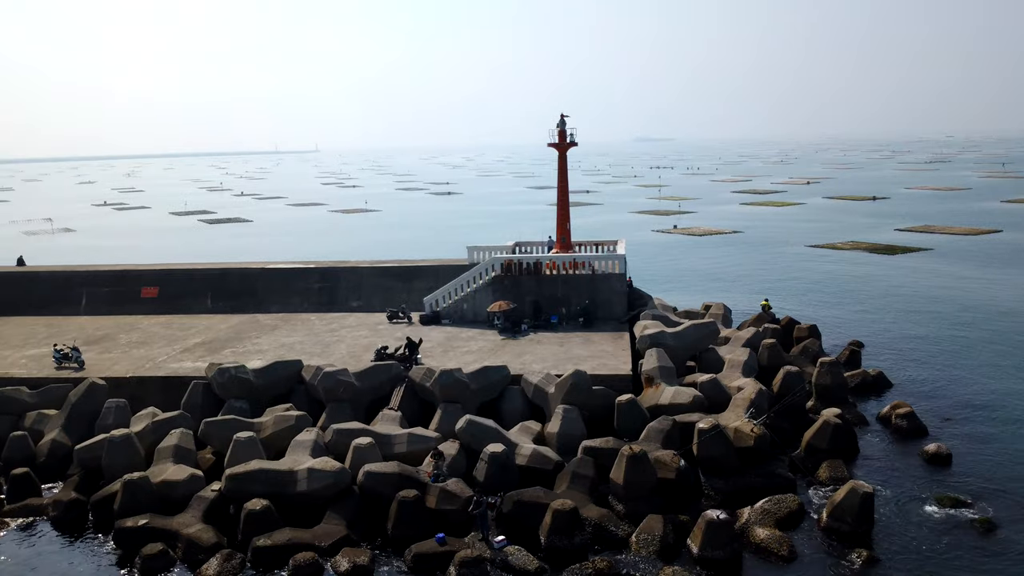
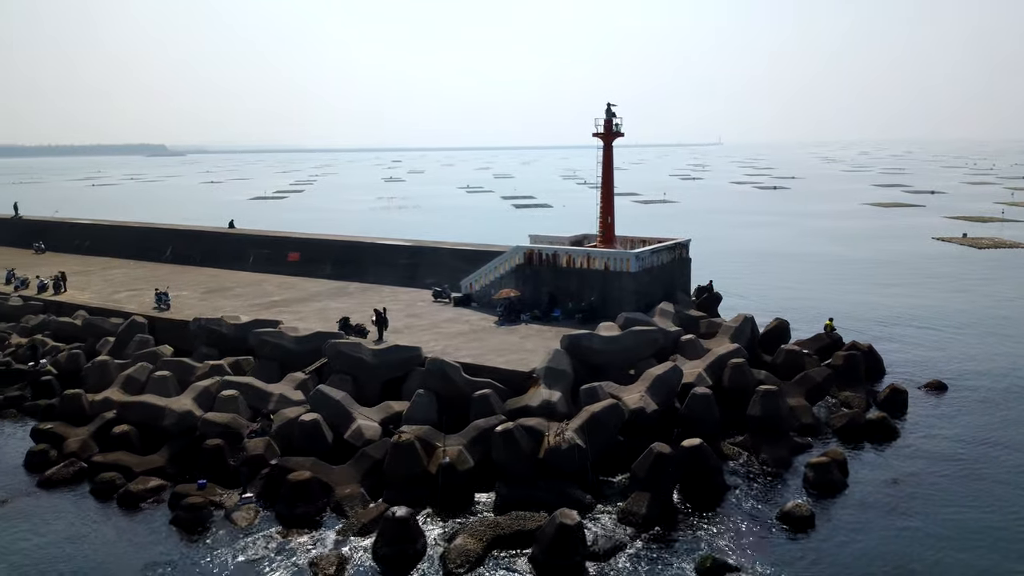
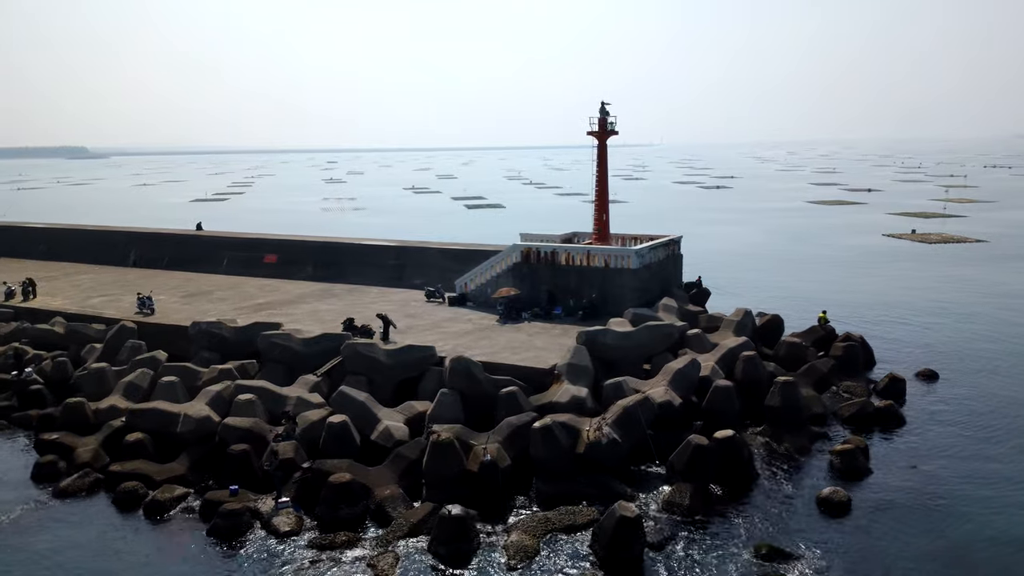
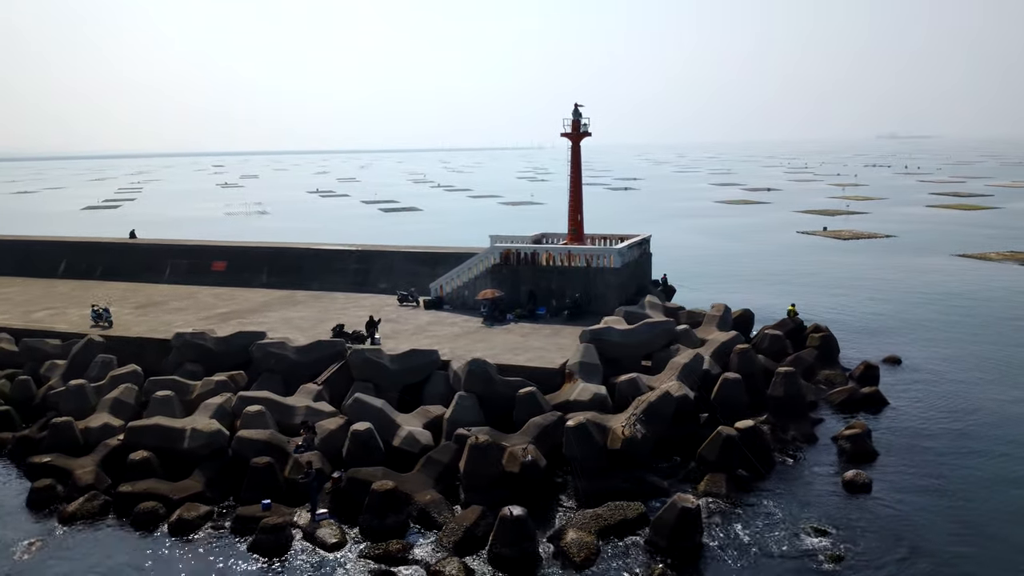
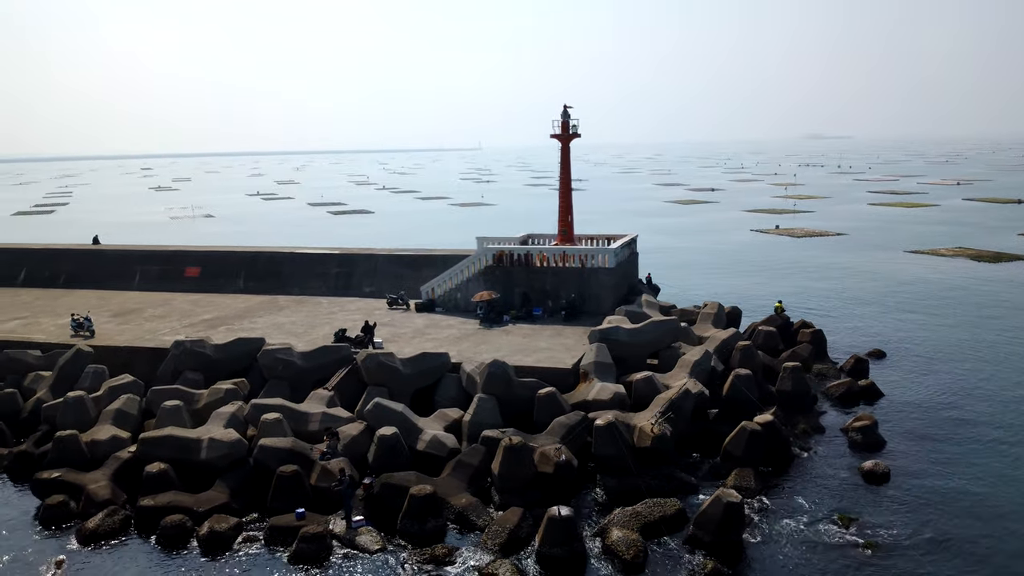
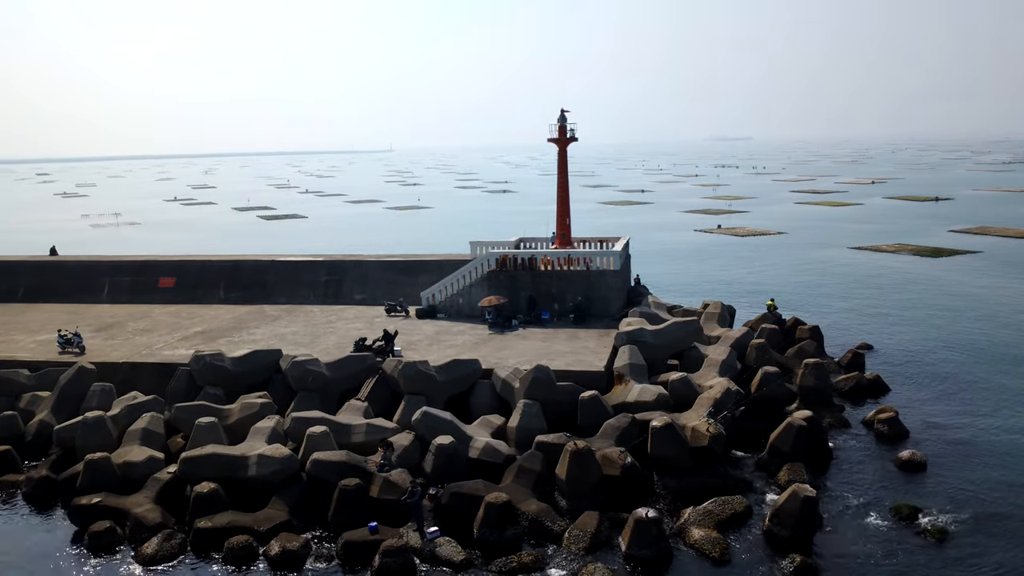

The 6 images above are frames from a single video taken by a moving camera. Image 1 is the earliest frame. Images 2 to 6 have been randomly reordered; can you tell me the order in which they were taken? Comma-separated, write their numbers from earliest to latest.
6, 5, 4, 3, 2
